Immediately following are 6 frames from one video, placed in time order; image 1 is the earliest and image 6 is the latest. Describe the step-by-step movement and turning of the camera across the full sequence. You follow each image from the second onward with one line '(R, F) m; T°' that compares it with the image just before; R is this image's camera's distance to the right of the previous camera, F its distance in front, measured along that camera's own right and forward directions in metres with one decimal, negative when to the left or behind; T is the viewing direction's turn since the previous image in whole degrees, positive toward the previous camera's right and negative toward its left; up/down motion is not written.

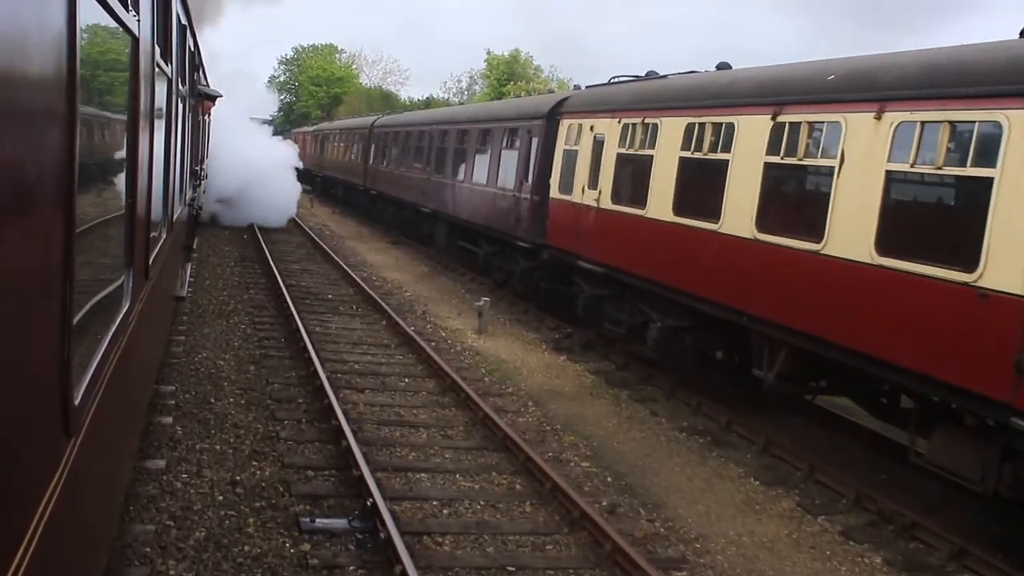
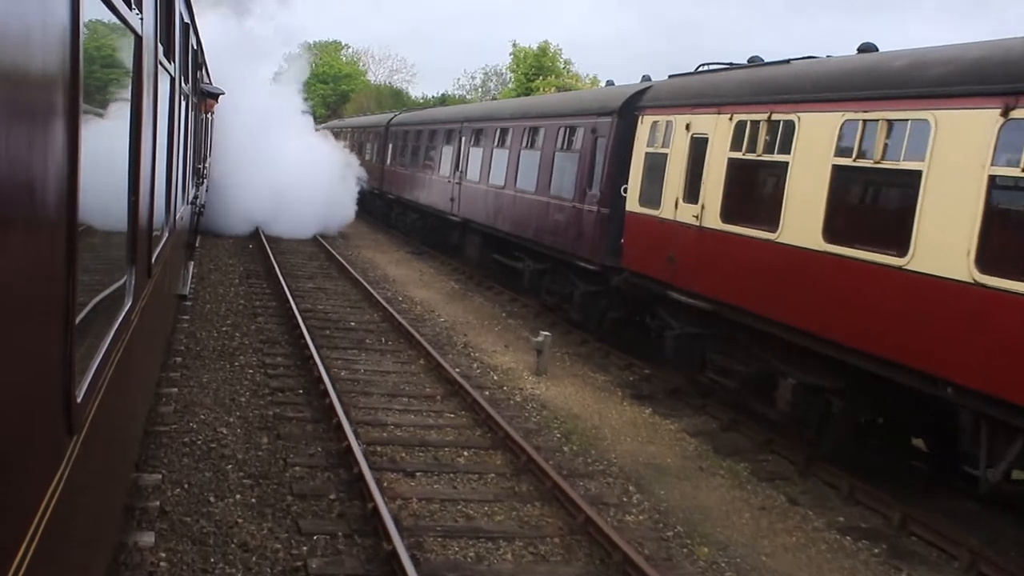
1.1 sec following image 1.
(-0.5, +2.0) m; 0°
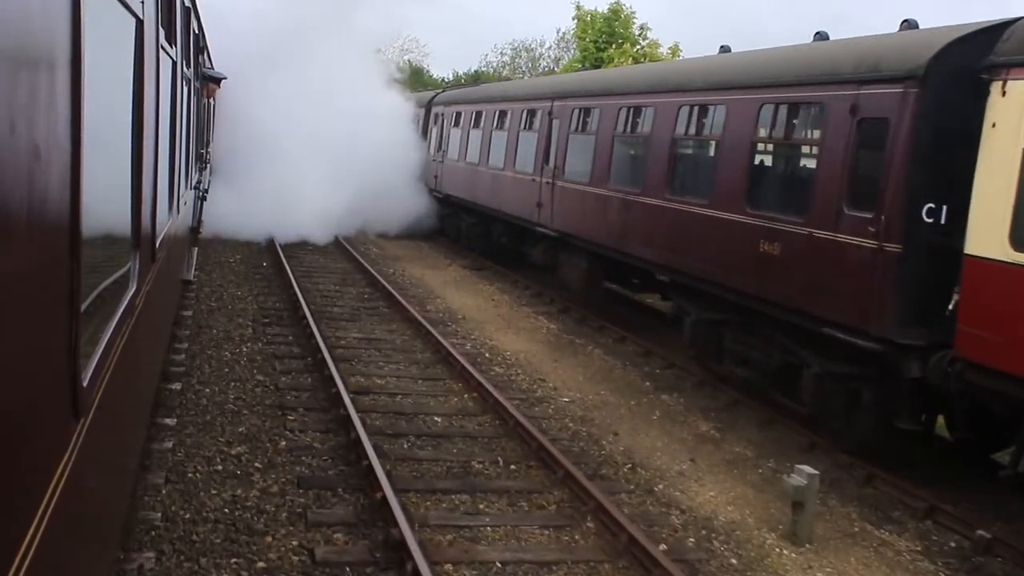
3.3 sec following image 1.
(-1.1, +4.1) m; 0°
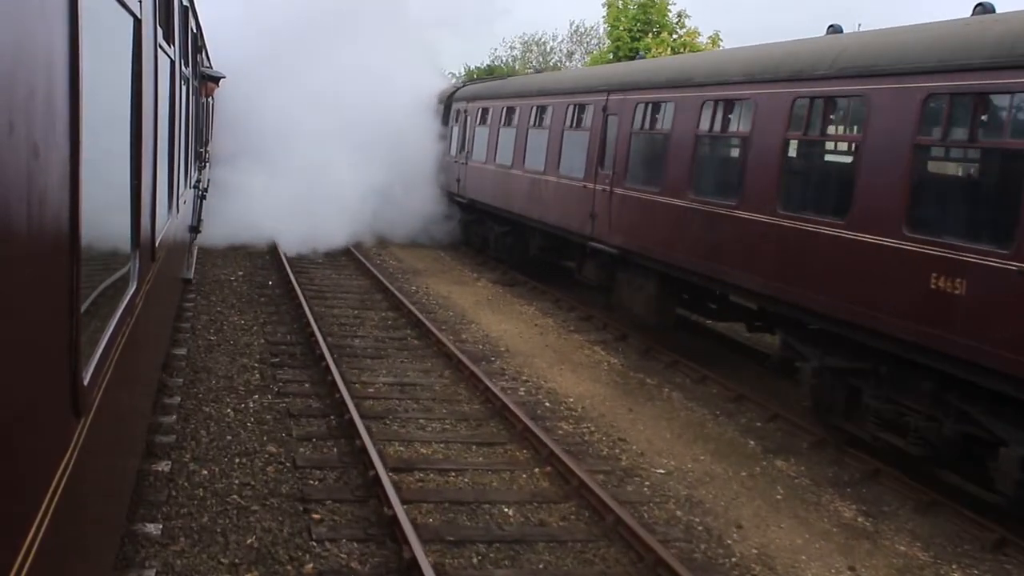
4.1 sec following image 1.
(-0.4, +1.7) m; 0°
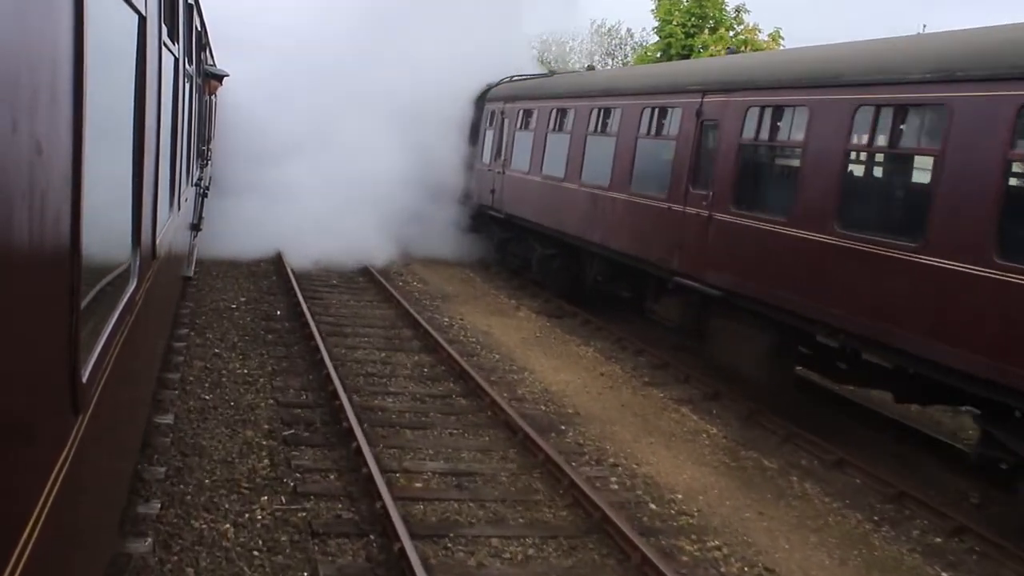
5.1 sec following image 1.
(-0.5, +1.9) m; 0°
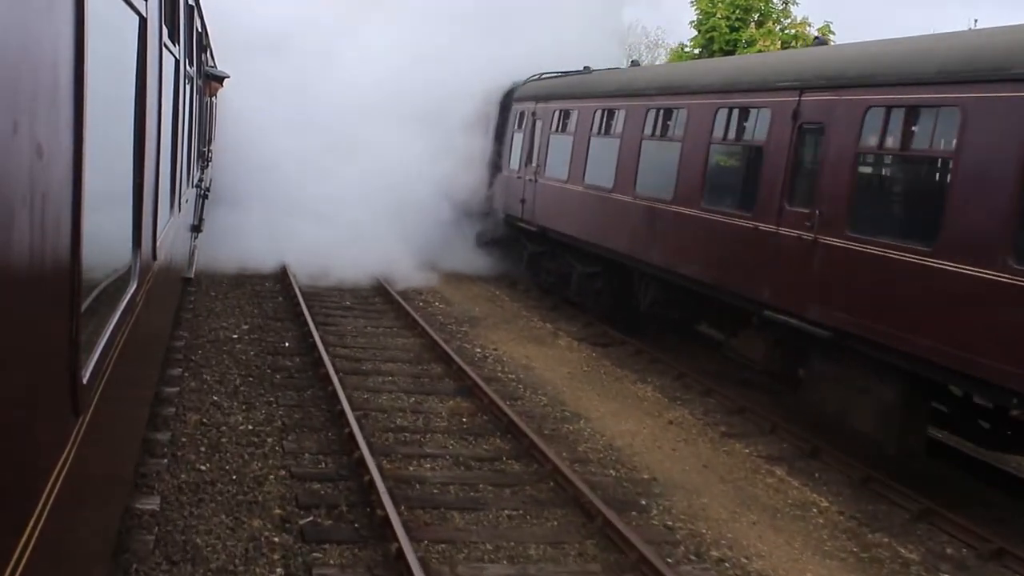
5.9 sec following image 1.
(-0.3, +1.3) m; 0°
